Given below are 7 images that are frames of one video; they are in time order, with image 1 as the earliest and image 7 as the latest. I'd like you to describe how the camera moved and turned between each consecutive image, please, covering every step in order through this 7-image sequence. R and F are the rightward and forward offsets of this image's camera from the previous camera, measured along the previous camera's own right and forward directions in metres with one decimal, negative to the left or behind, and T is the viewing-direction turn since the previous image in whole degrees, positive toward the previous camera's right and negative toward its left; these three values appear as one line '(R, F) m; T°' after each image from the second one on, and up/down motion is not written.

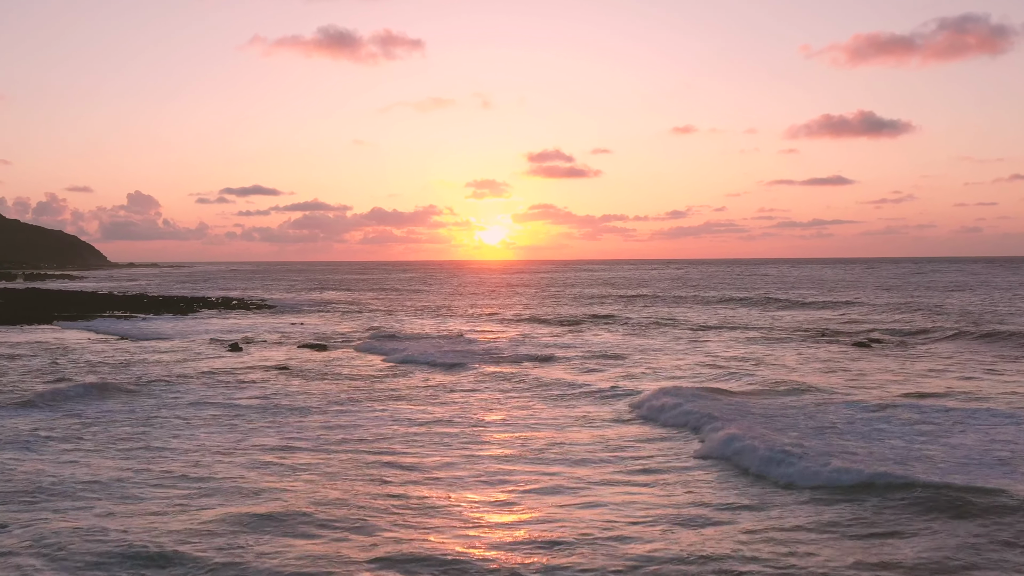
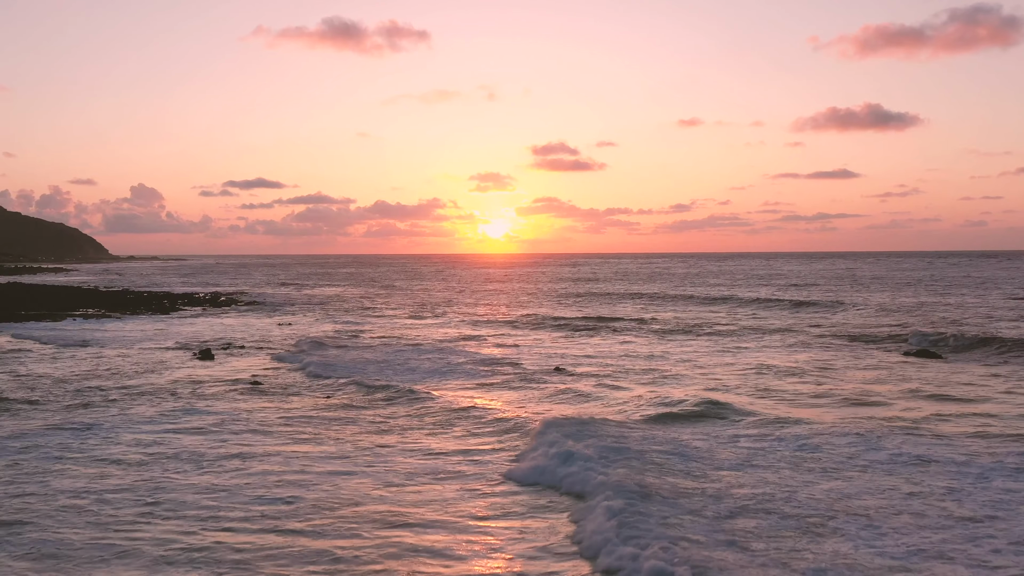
(-0.1, +3.6) m; 0°
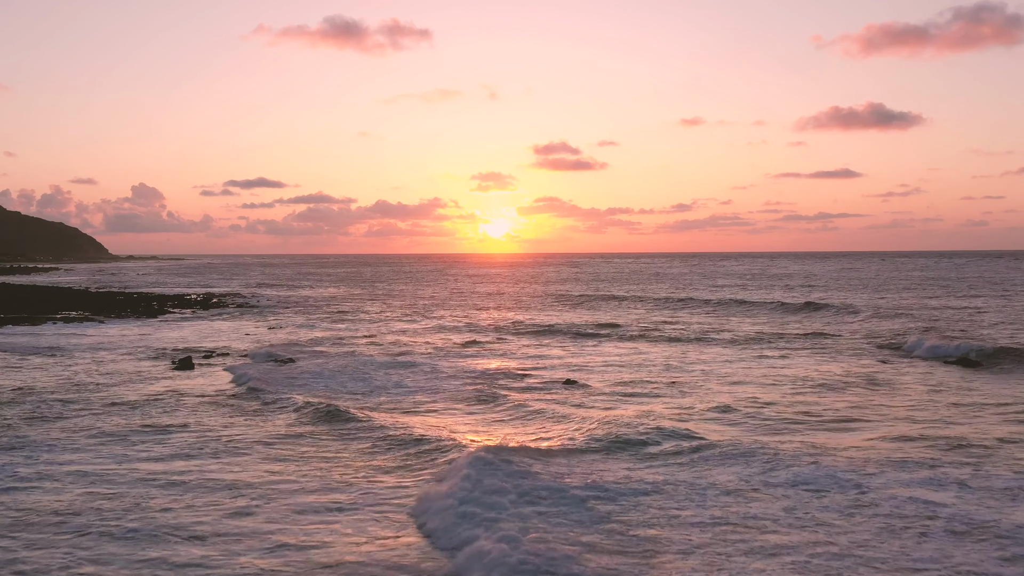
(-0.2, +2.1) m; 0°
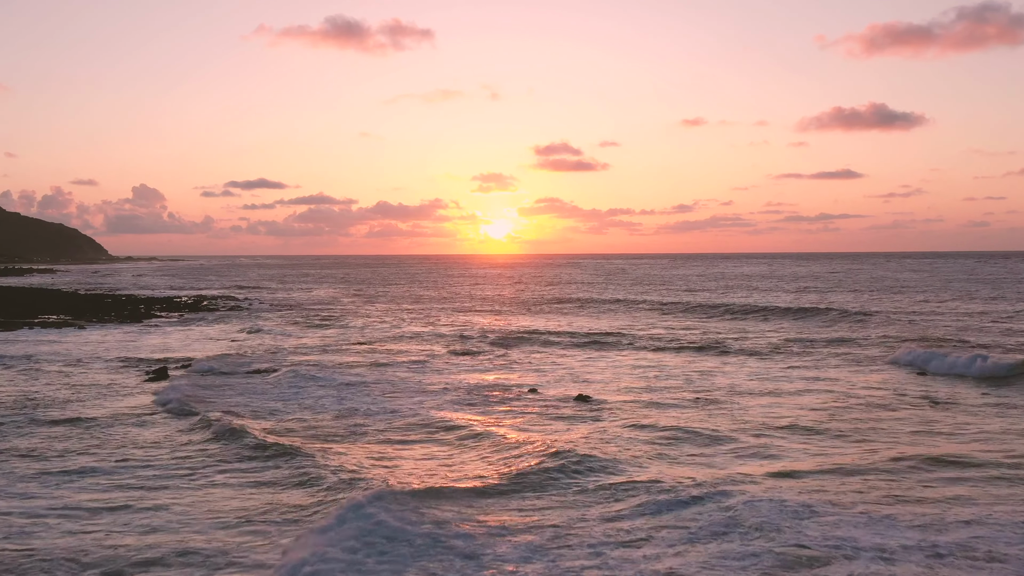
(-0.2, +2.2) m; 0°
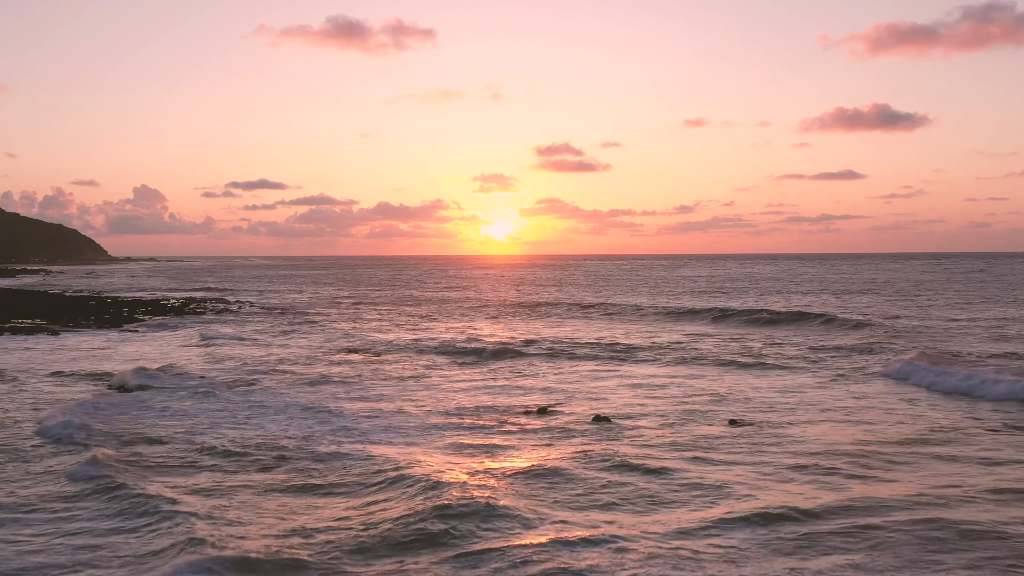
(-0.2, +2.5) m; 0°
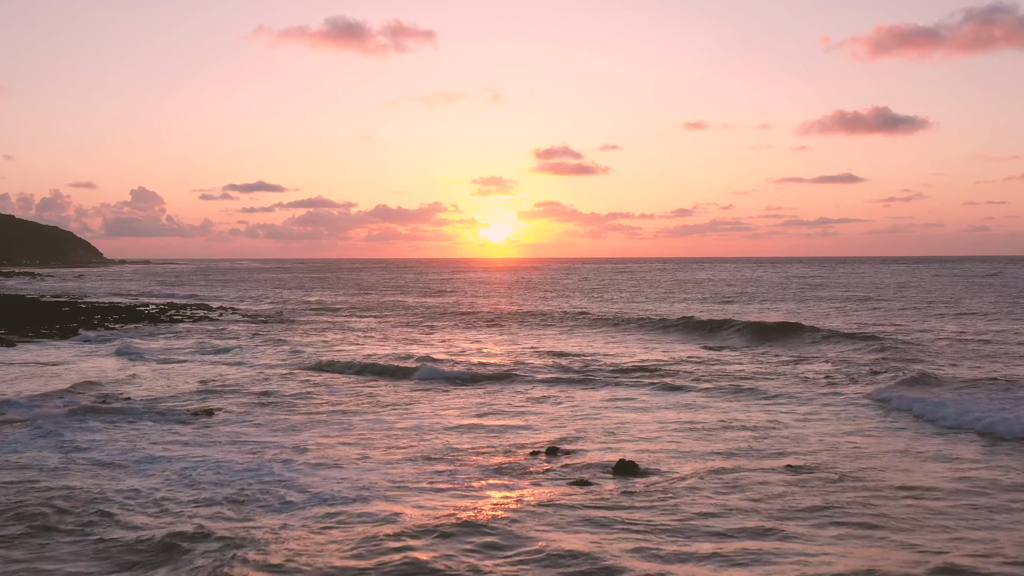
(-0.1, +3.2) m; 0°
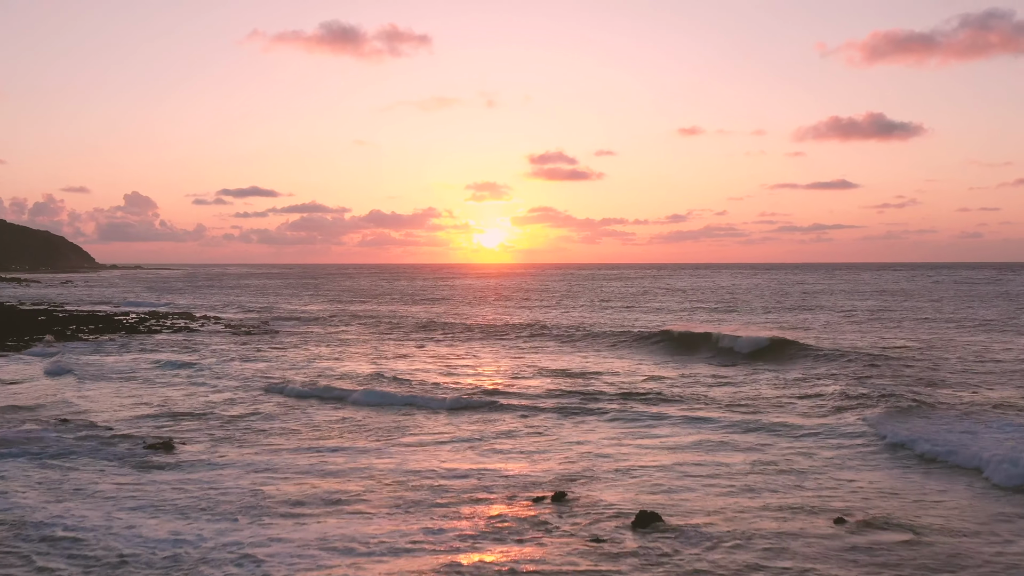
(-0.1, +2.2) m; 0°
